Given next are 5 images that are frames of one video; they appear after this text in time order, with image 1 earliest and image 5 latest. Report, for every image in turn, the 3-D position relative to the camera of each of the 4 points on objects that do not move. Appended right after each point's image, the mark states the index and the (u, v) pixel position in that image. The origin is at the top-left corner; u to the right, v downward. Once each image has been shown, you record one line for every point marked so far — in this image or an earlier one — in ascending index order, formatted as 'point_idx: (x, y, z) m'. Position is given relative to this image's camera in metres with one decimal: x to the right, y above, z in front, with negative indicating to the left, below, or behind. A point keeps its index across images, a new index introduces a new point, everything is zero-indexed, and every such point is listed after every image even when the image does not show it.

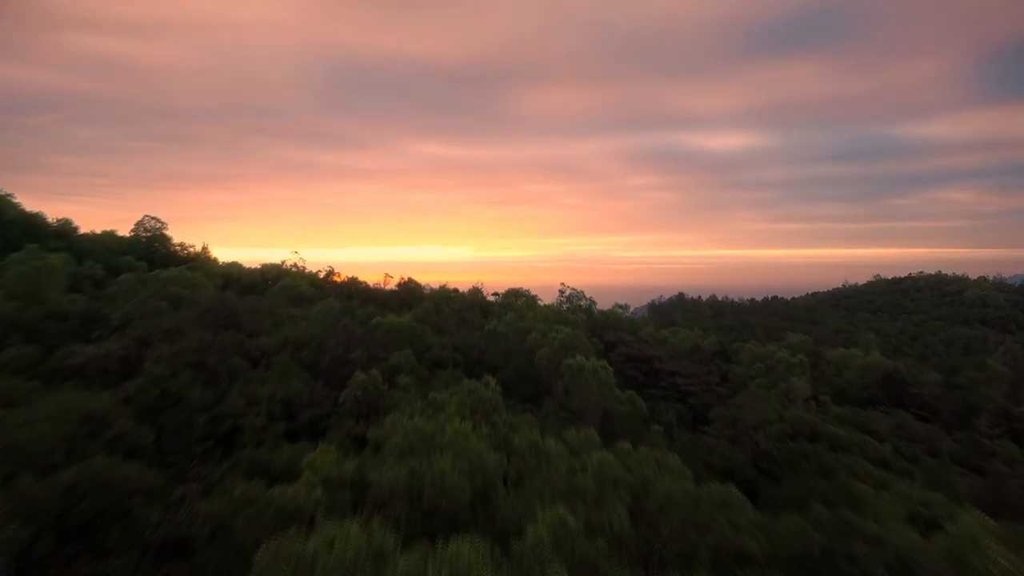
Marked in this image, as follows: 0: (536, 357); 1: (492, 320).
0: (+0.4, -1.2, +12.3) m
1: (-0.4, -0.7, +14.7) m
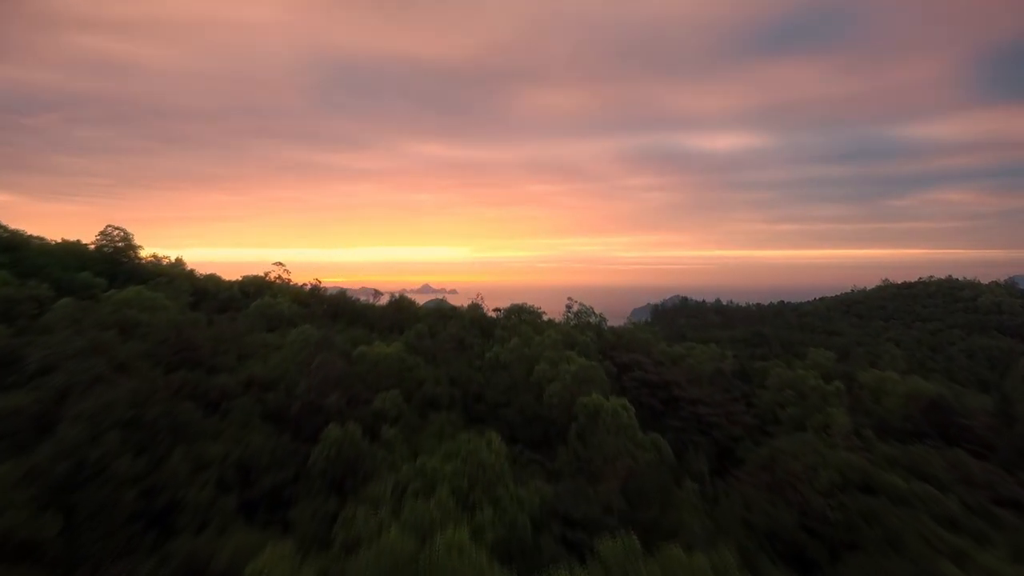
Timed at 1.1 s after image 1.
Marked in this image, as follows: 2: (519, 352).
0: (+0.5, -1.6, +10.7) m
1: (-0.4, -1.1, +13.1) m
2: (+0.1, -1.2, +12.2) m
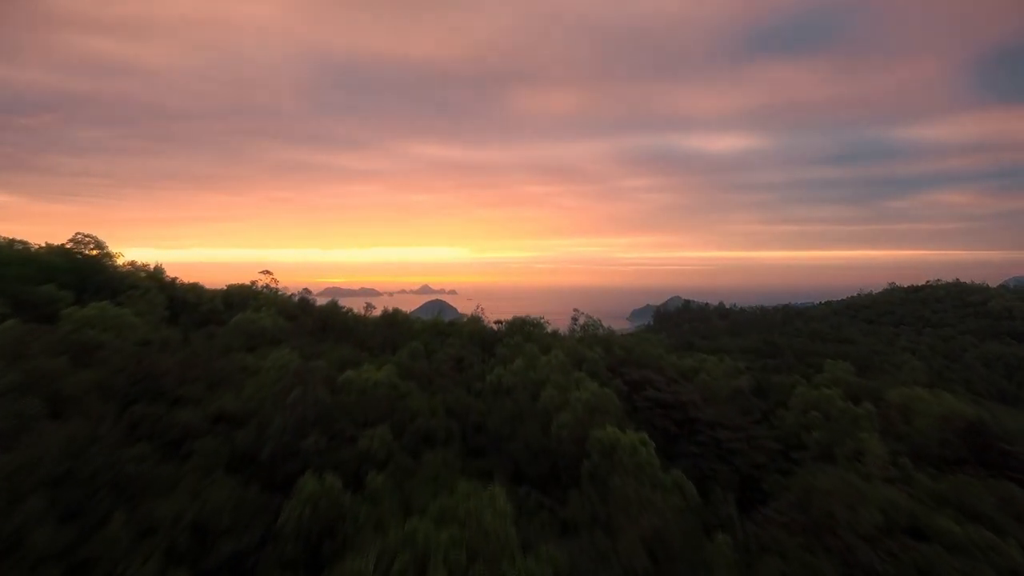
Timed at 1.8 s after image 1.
0: (+0.6, -1.9, +9.5) m
1: (-0.3, -1.3, +11.9) m
2: (+0.2, -1.4, +11.0) m
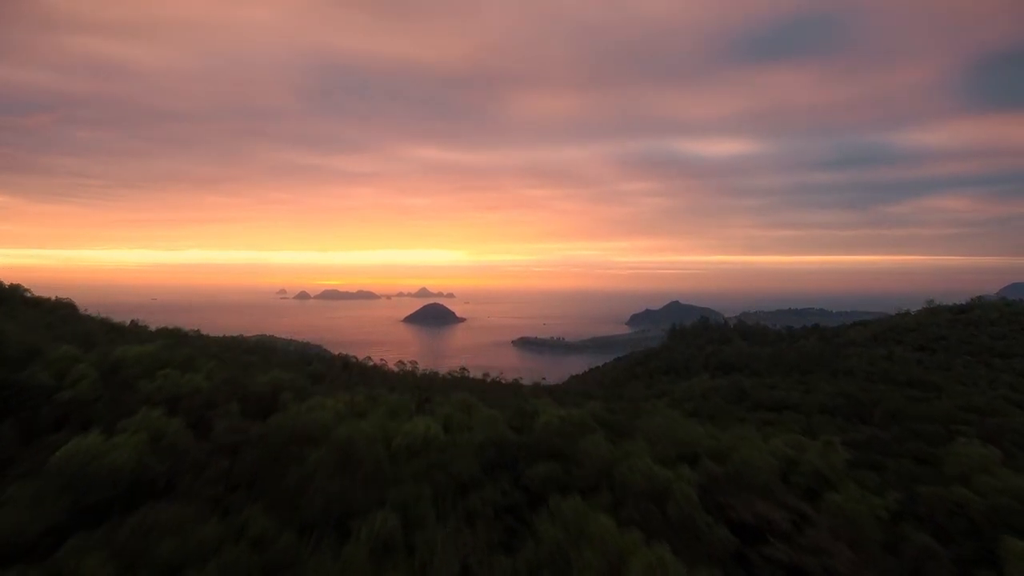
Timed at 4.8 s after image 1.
0: (+1.1, -3.0, +3.8) m
1: (+0.2, -2.5, +6.2) m
2: (+0.7, -2.6, +5.3) m
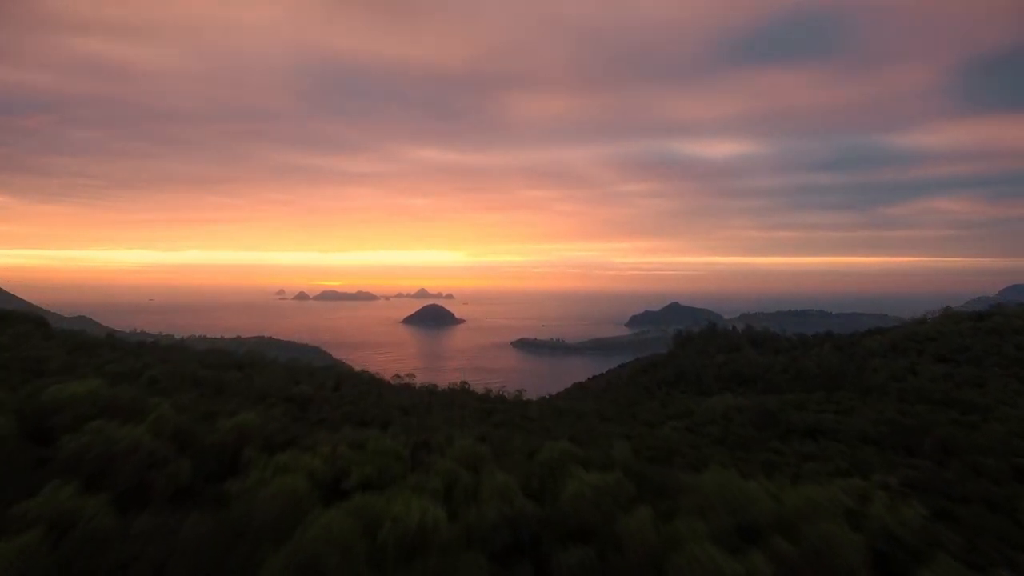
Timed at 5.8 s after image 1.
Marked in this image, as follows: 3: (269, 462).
0: (+1.3, -3.4, +1.6) m
1: (+0.5, -2.9, +4.0) m
2: (+0.9, -2.9, +3.1) m
3: (-3.2, -2.2, +8.9) m
